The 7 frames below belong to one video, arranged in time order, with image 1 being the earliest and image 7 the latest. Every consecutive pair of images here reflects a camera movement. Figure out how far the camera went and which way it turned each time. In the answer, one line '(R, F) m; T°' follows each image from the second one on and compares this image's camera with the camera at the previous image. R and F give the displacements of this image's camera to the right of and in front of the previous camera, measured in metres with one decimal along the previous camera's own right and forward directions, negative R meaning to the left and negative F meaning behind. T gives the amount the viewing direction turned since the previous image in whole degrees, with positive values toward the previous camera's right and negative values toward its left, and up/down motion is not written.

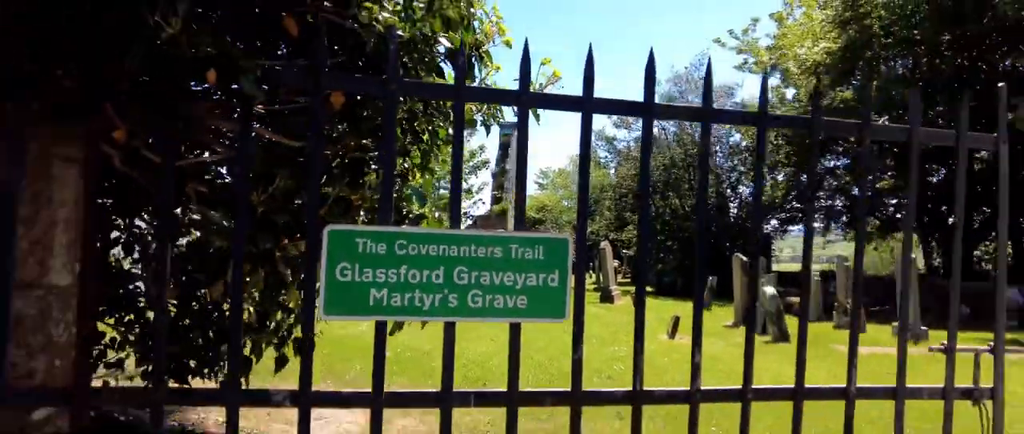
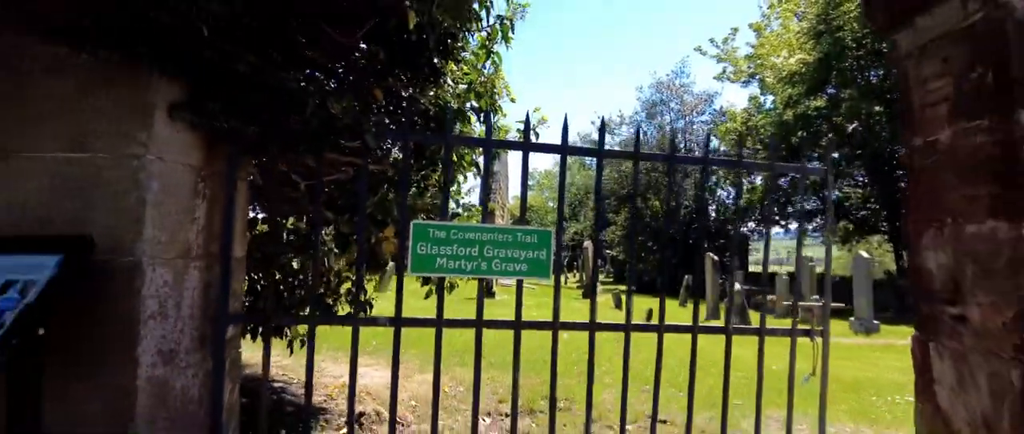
(-0.1, -1.1) m; +1°
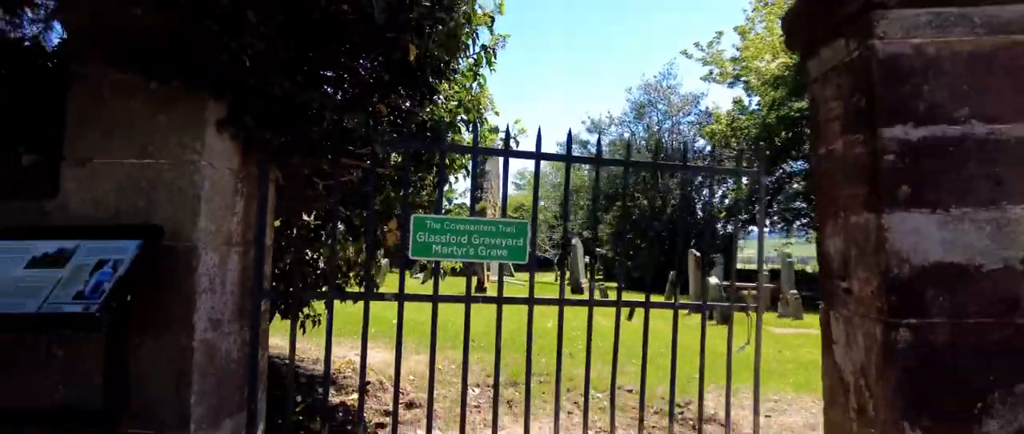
(0.0, -0.6) m; +1°
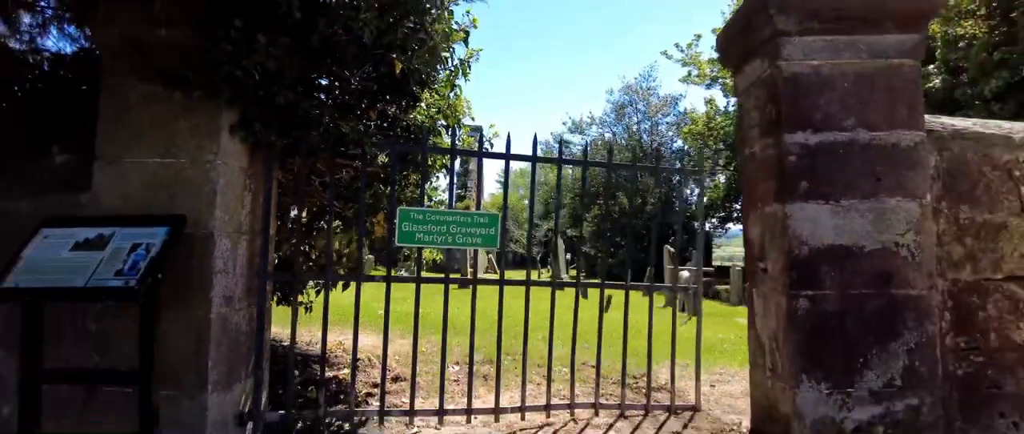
(+0.1, -0.5) m; +1°
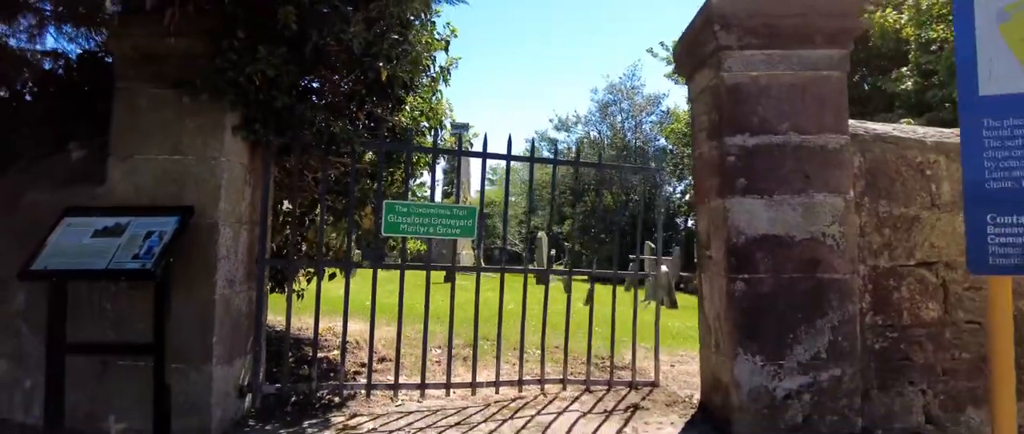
(+0.1, -0.4) m; +1°
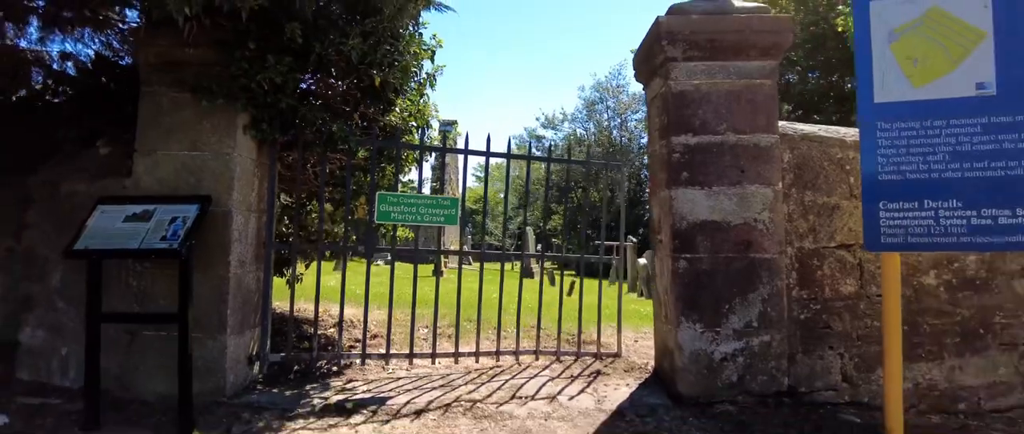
(+0.1, -0.6) m; +1°
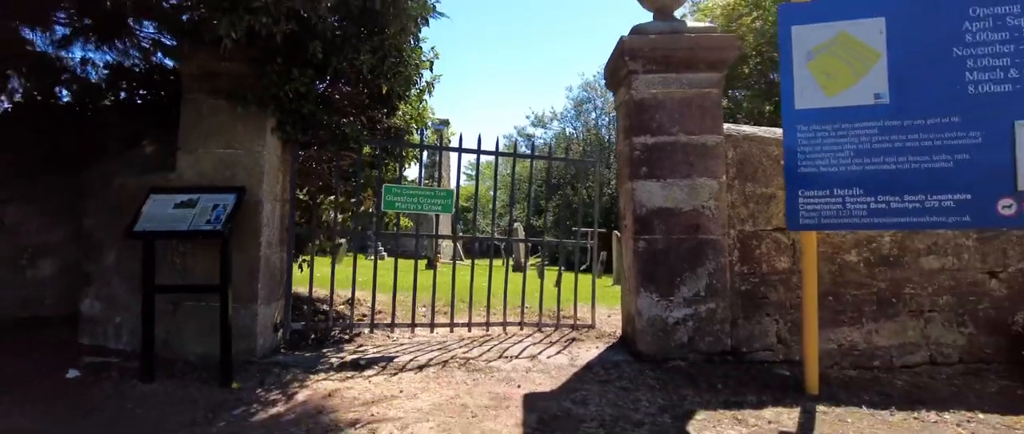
(0.0, -0.8) m; +1°
